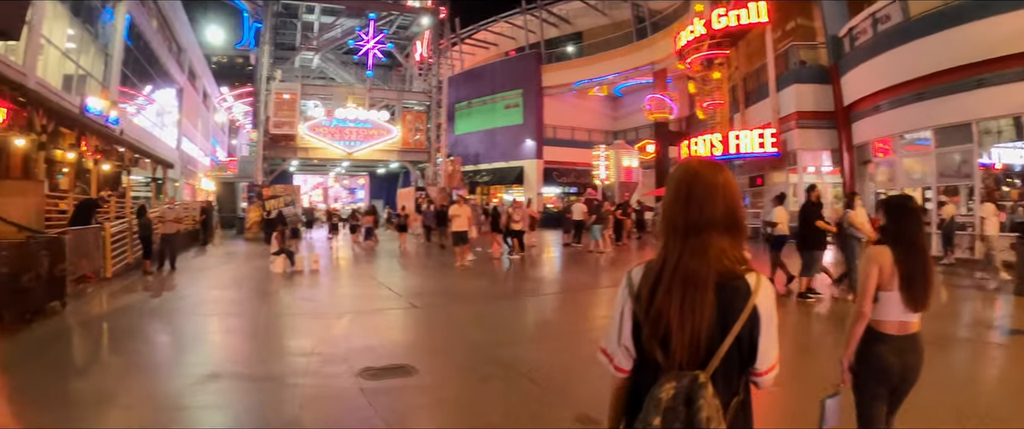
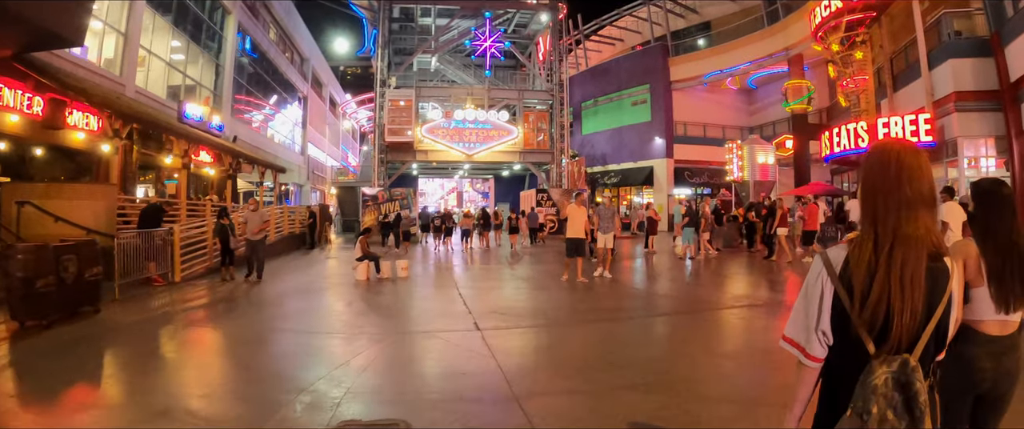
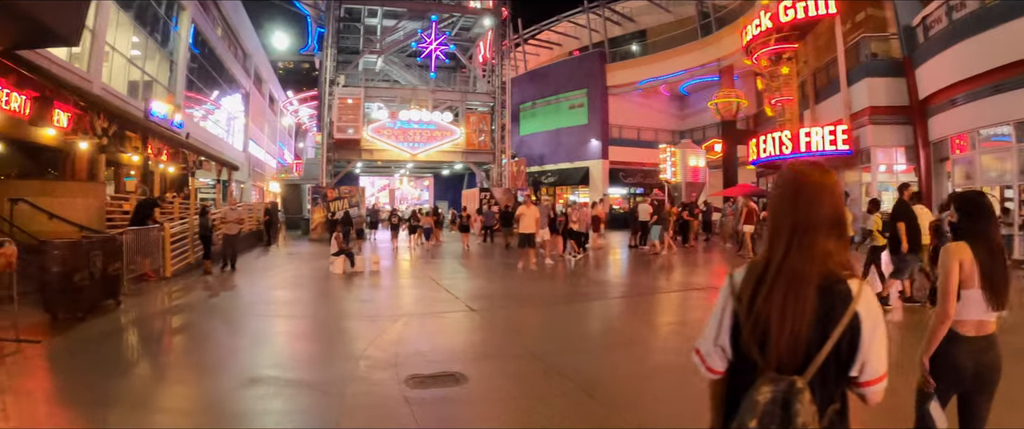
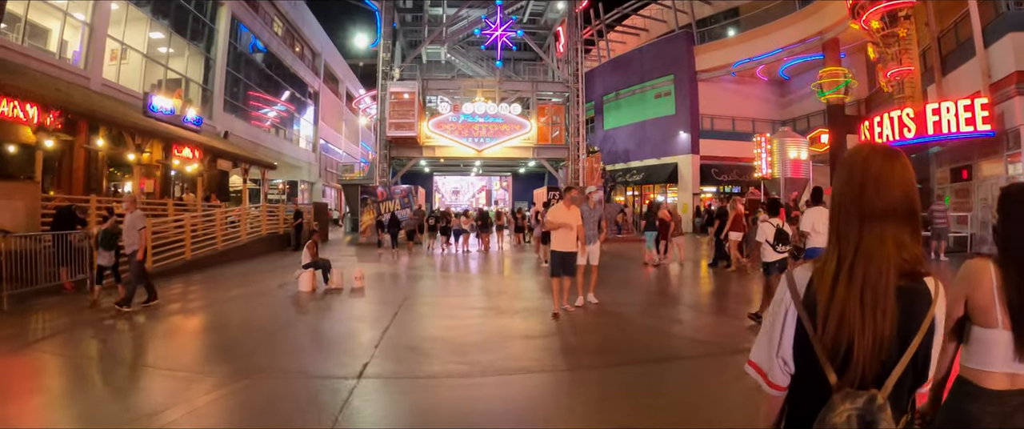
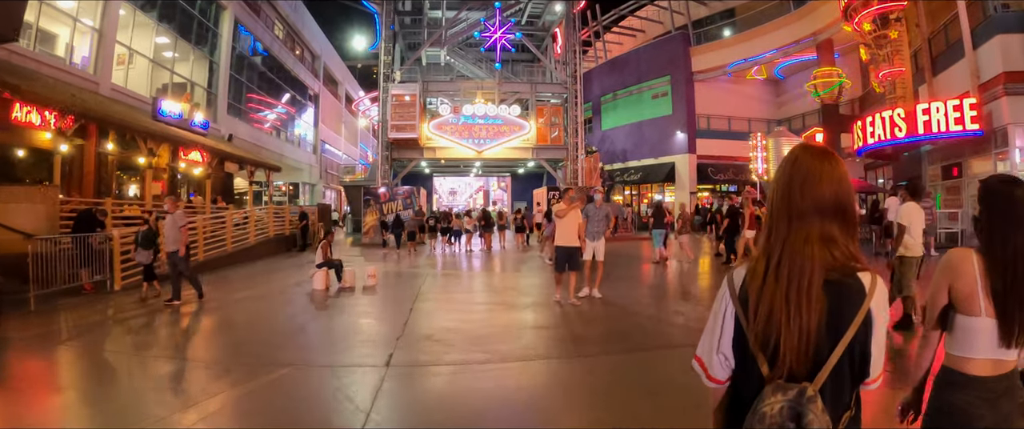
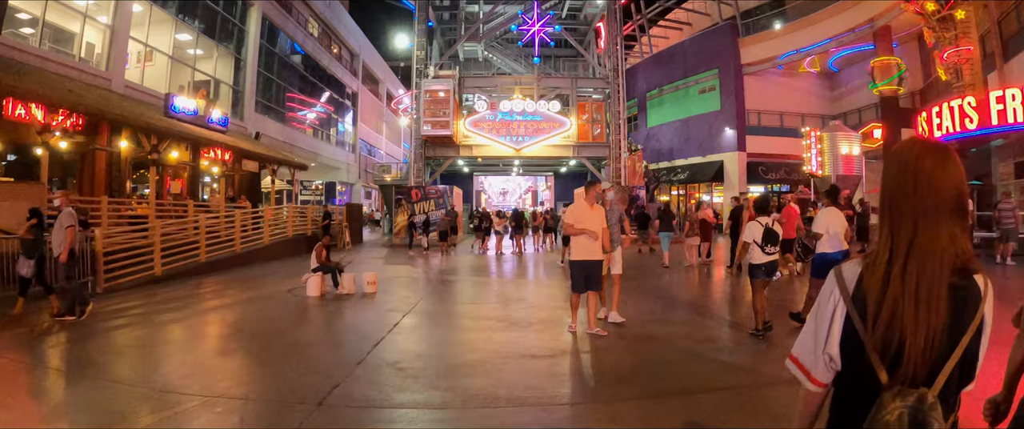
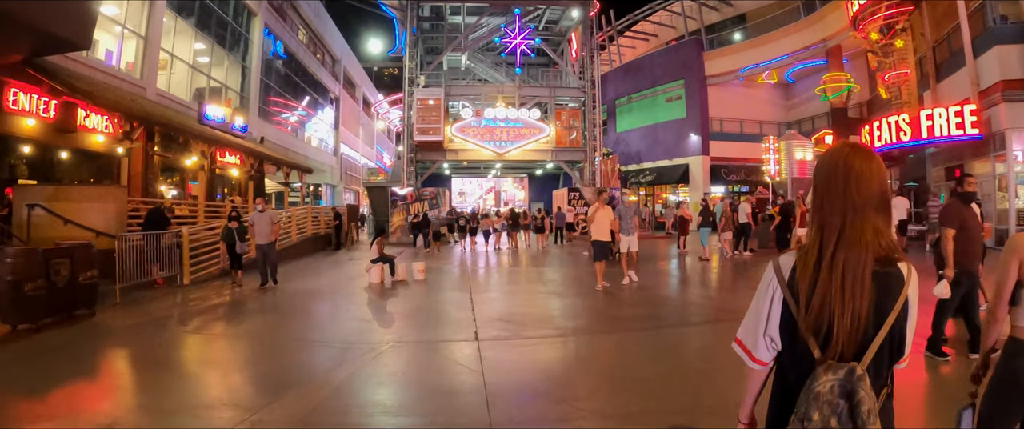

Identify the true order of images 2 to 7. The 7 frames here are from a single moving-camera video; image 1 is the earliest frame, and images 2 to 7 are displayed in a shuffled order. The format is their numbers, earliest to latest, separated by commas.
3, 2, 7, 5, 4, 6
